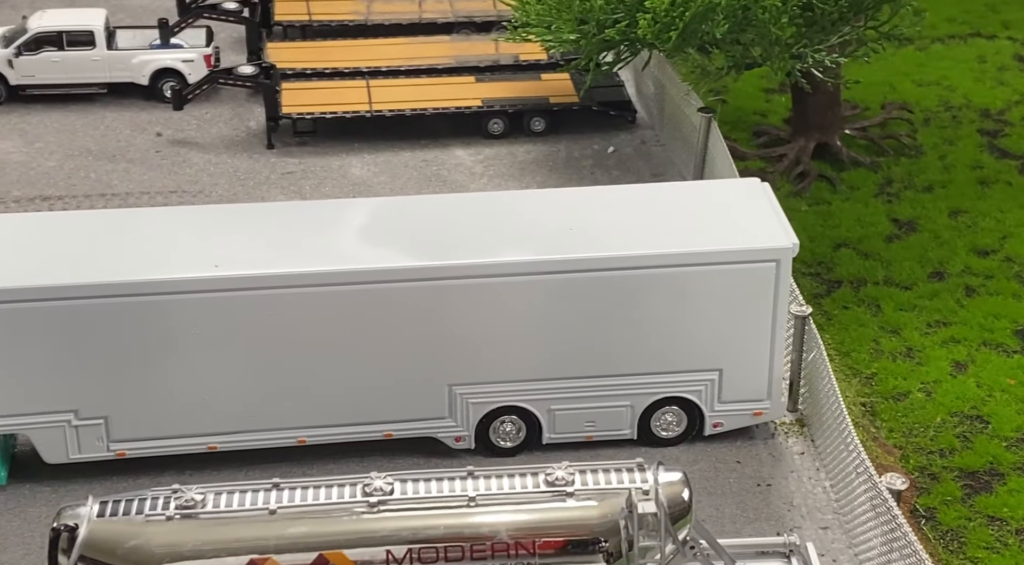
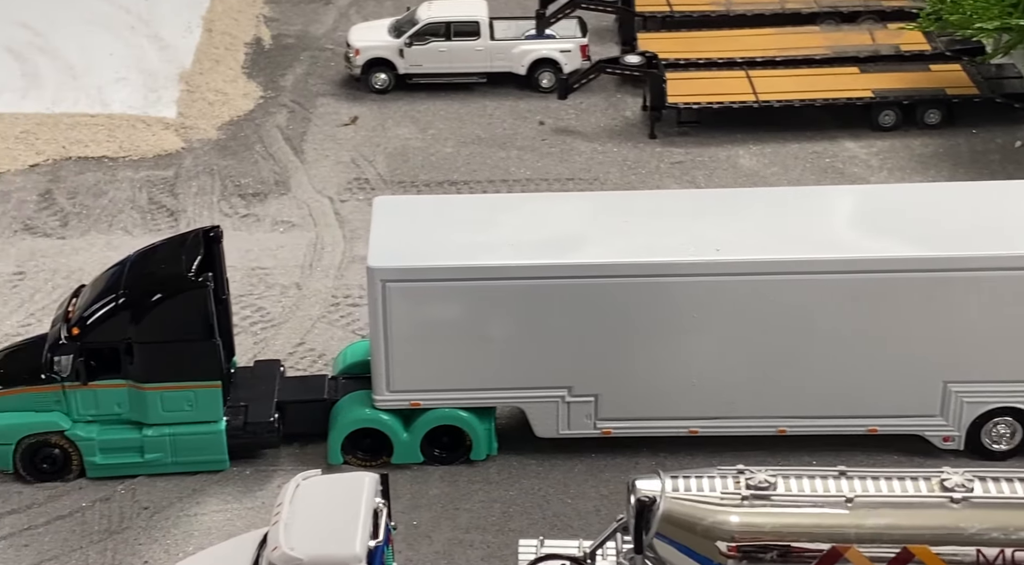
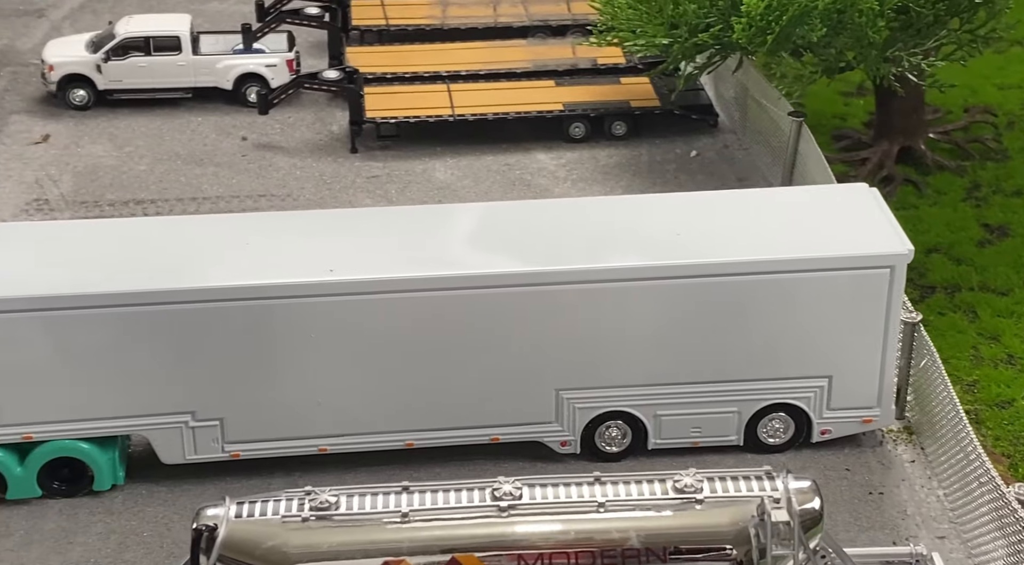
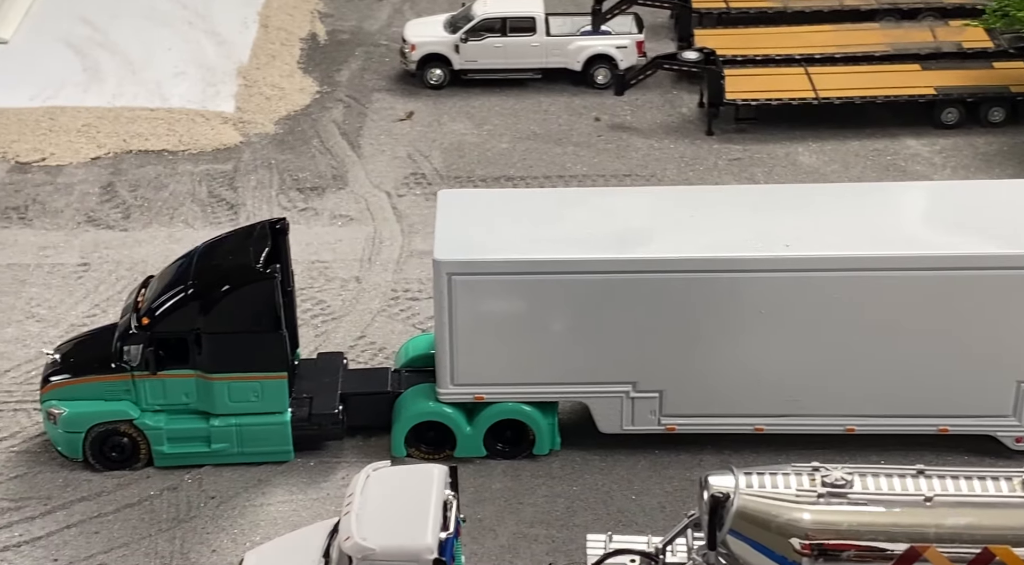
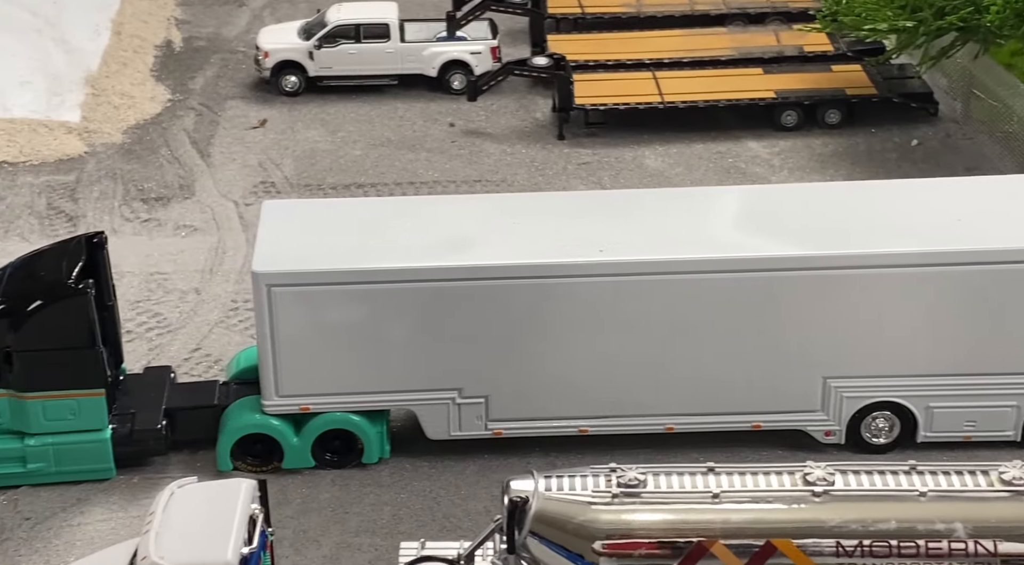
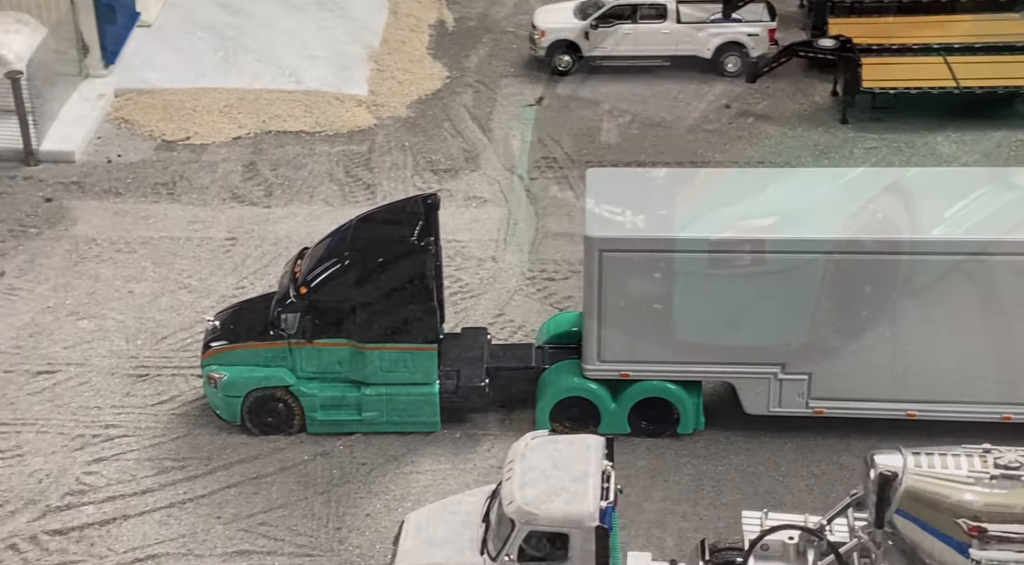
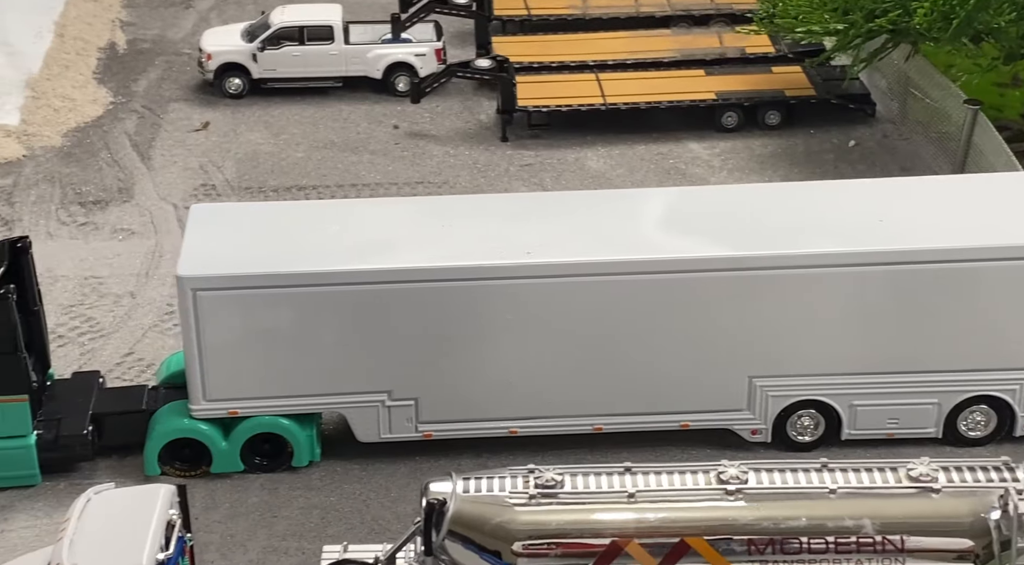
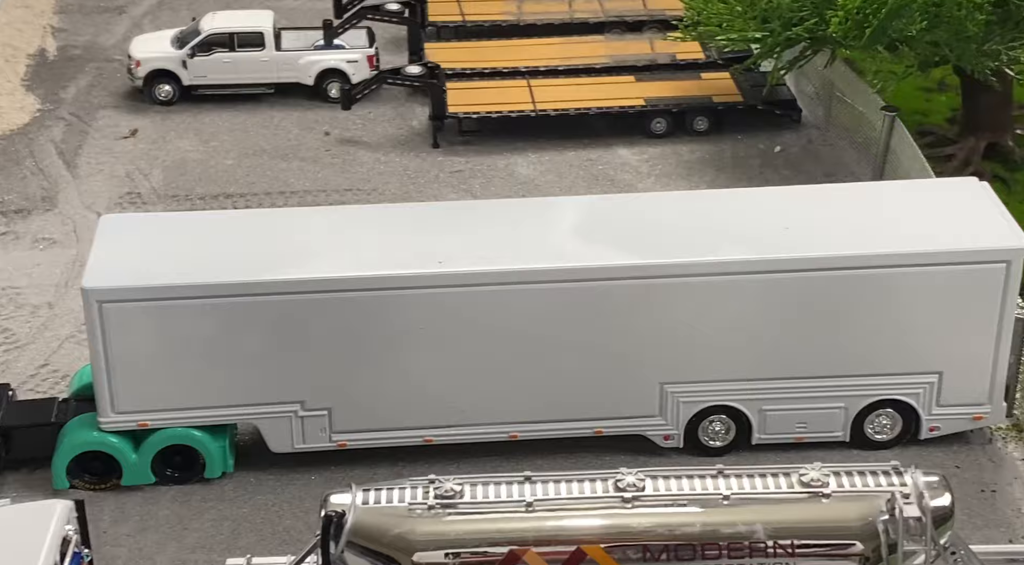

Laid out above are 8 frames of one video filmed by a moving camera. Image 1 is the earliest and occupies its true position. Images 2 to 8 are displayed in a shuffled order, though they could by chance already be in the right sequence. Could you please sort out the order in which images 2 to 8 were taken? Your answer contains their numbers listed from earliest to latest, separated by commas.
3, 8, 7, 5, 2, 4, 6
